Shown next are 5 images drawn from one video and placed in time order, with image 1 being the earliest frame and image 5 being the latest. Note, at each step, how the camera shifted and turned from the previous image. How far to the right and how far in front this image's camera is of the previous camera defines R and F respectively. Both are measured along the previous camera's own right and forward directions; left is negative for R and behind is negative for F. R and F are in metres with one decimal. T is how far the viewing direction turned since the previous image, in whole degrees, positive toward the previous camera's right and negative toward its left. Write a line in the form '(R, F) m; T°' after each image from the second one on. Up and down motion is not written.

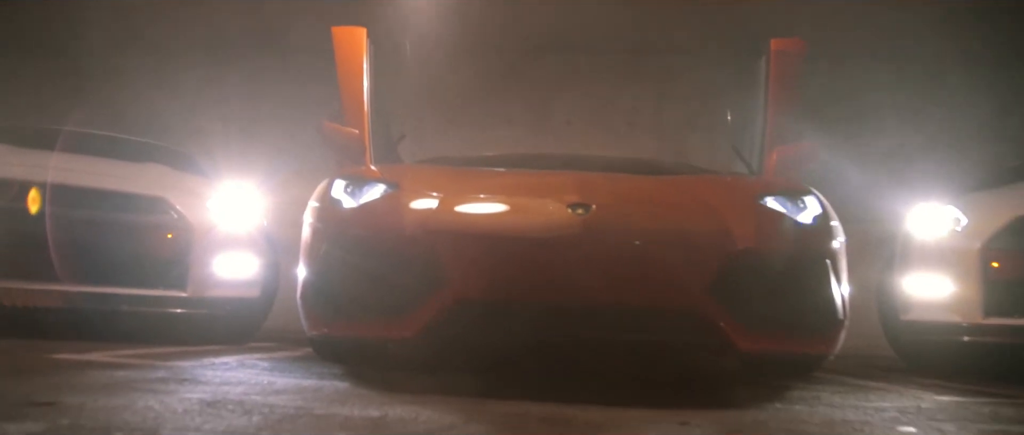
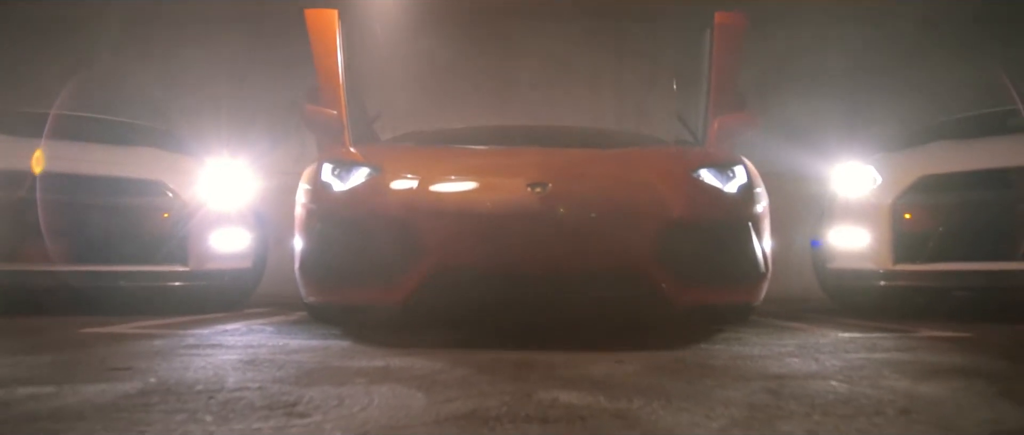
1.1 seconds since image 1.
(0.0, -0.5) m; +2°
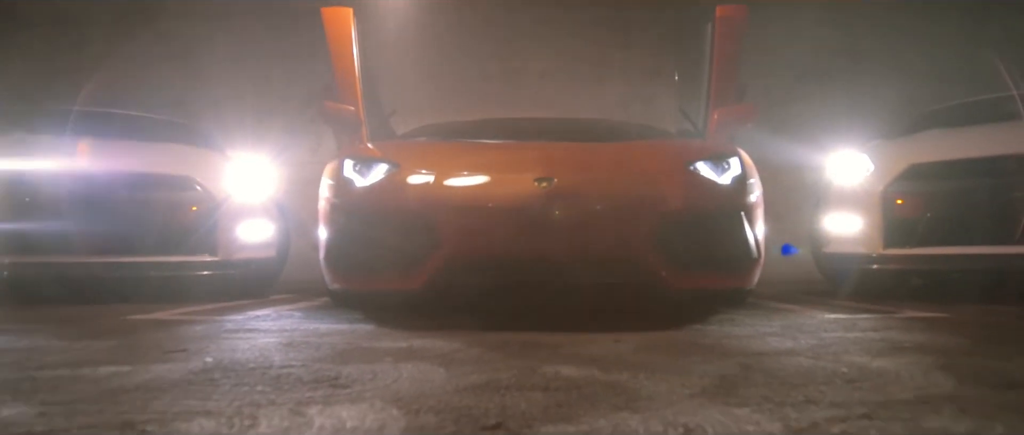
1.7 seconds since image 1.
(0.0, -0.3) m; -1°
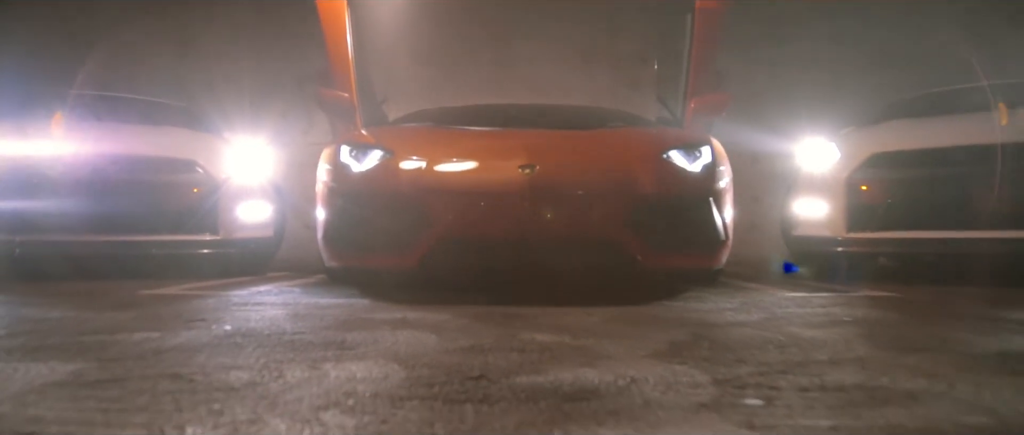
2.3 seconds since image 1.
(0.0, -0.3) m; +1°
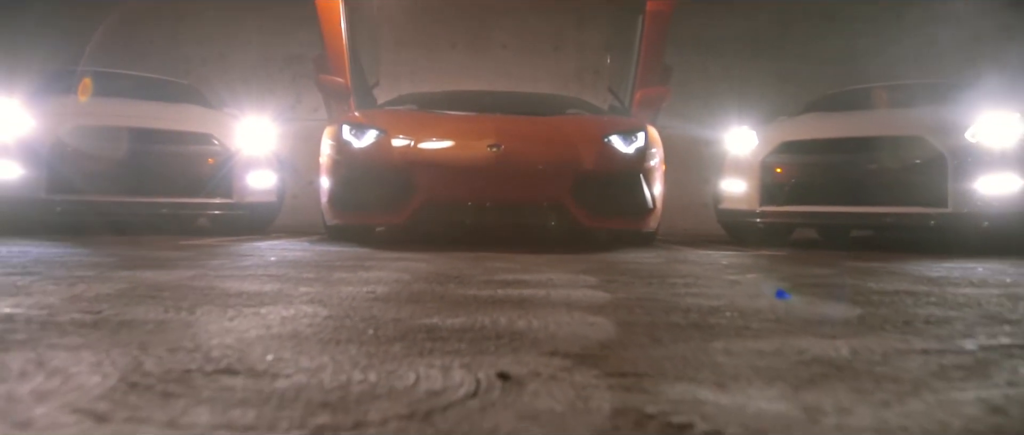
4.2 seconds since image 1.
(0.0, -1.1) m; +2°
